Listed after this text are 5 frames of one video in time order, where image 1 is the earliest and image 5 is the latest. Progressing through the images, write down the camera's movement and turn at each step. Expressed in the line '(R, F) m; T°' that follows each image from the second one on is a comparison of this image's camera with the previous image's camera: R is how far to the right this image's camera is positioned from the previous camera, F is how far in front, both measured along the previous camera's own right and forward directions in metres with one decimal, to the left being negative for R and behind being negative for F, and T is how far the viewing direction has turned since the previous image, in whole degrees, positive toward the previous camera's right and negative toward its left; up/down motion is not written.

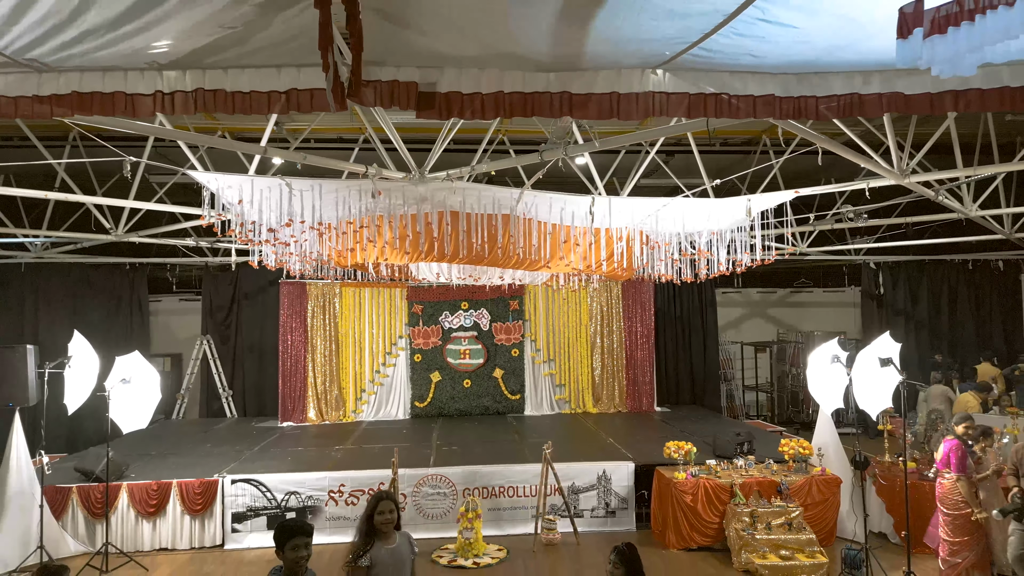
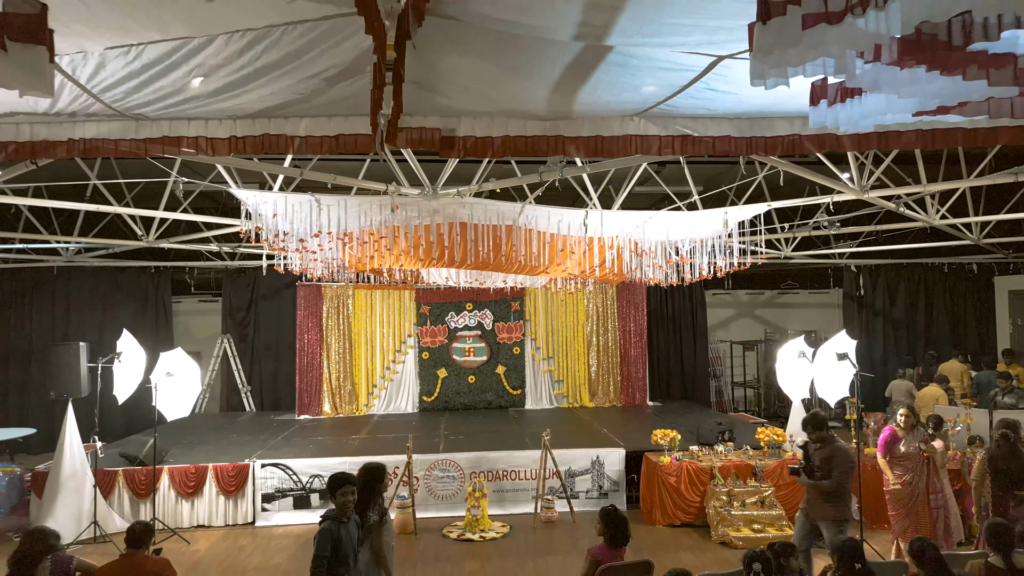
(0.0, -0.6) m; 0°
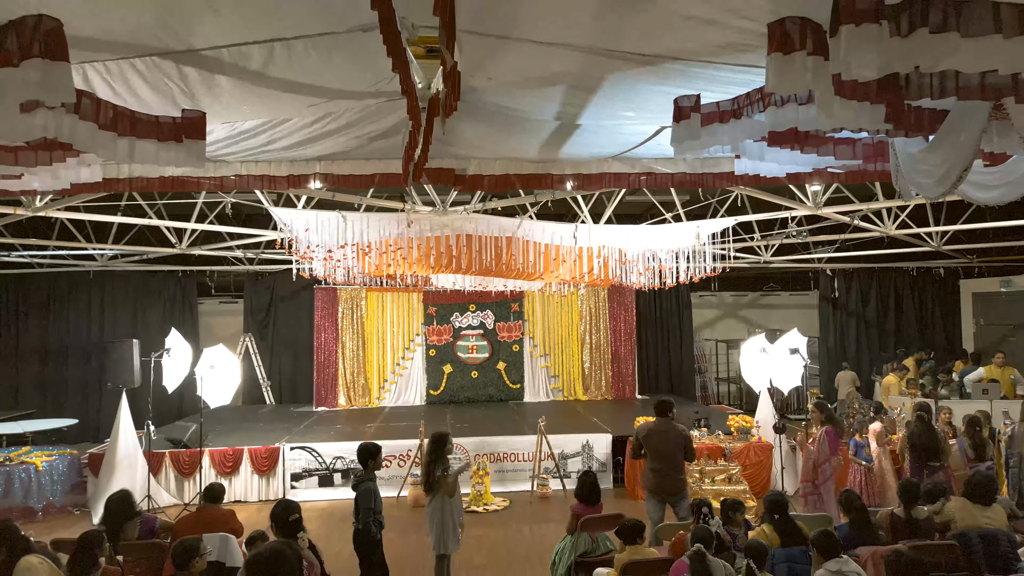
(0.0, -0.8) m; 0°
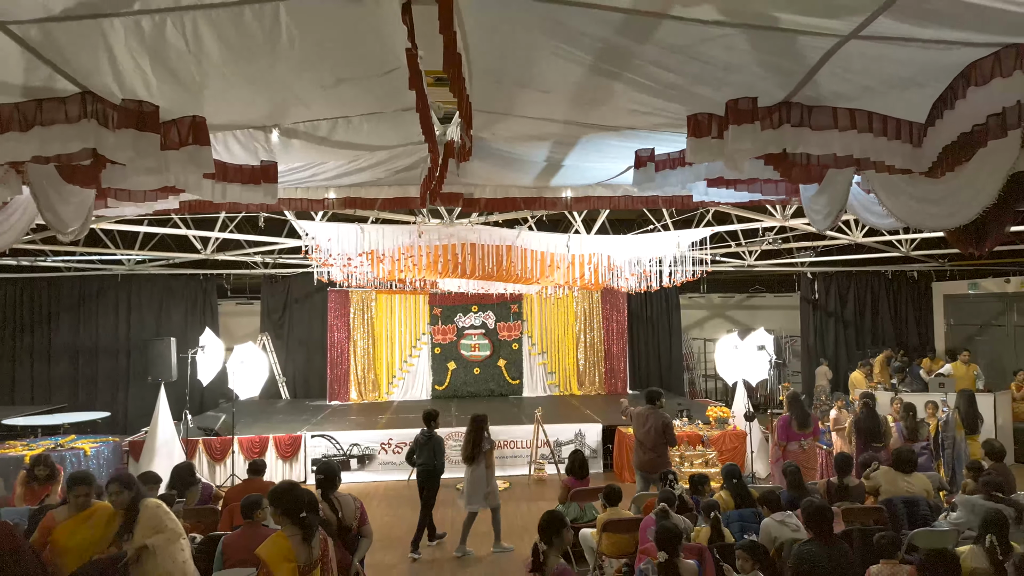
(0.0, -0.7) m; 0°
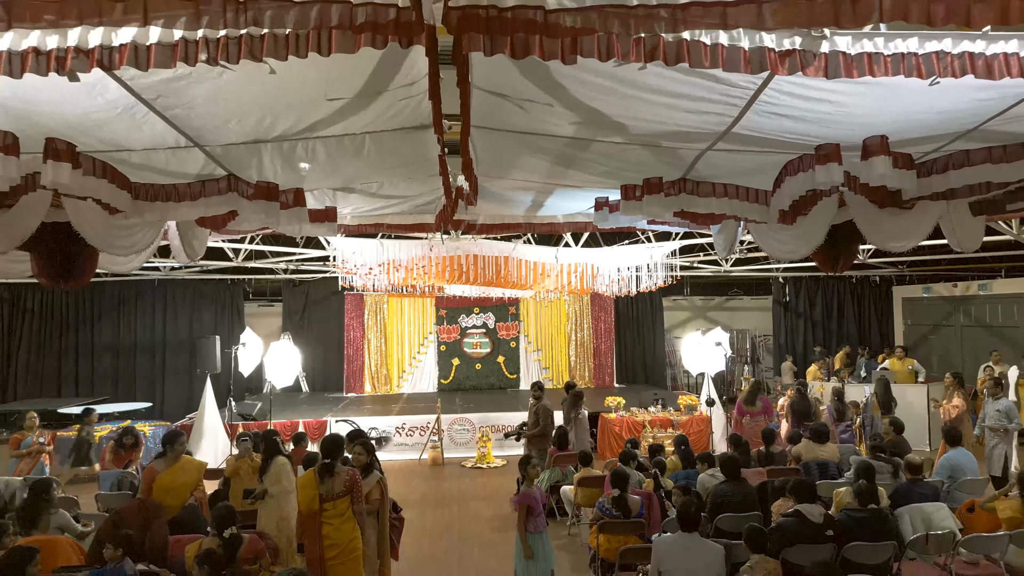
(0.0, -1.2) m; 0°
